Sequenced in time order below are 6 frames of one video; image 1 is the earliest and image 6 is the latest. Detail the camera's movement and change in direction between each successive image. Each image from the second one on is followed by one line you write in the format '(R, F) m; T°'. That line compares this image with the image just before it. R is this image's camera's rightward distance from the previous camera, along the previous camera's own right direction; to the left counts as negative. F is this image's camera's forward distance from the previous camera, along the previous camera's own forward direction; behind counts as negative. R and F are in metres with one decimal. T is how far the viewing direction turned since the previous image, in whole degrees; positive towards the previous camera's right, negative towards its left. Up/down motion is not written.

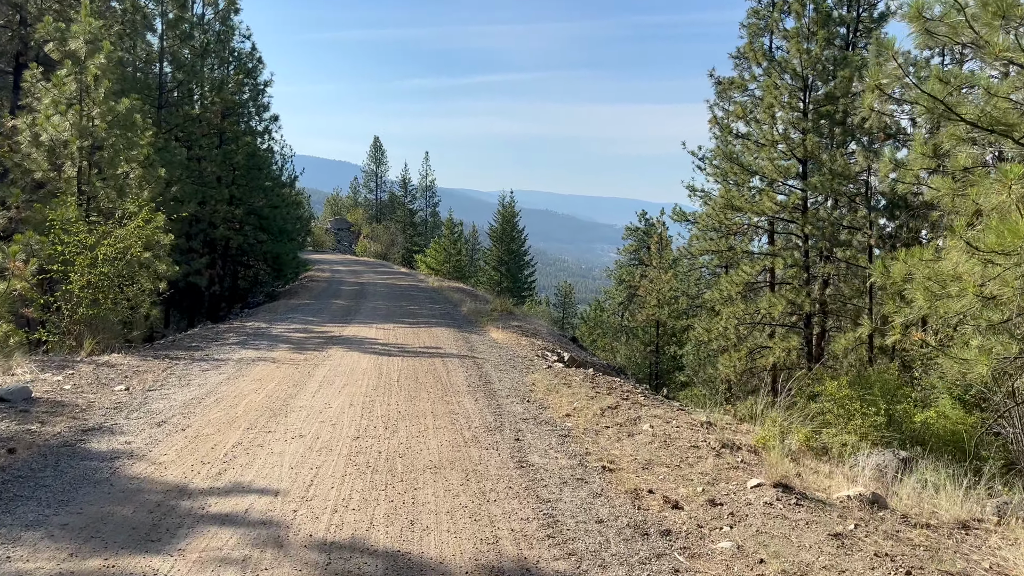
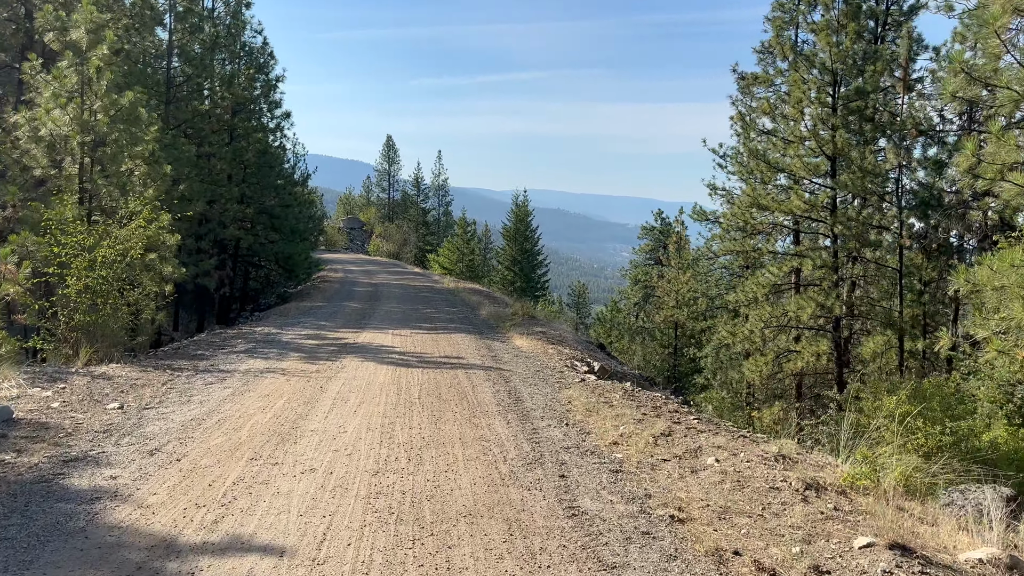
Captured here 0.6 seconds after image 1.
(-0.3, +0.8) m; -1°
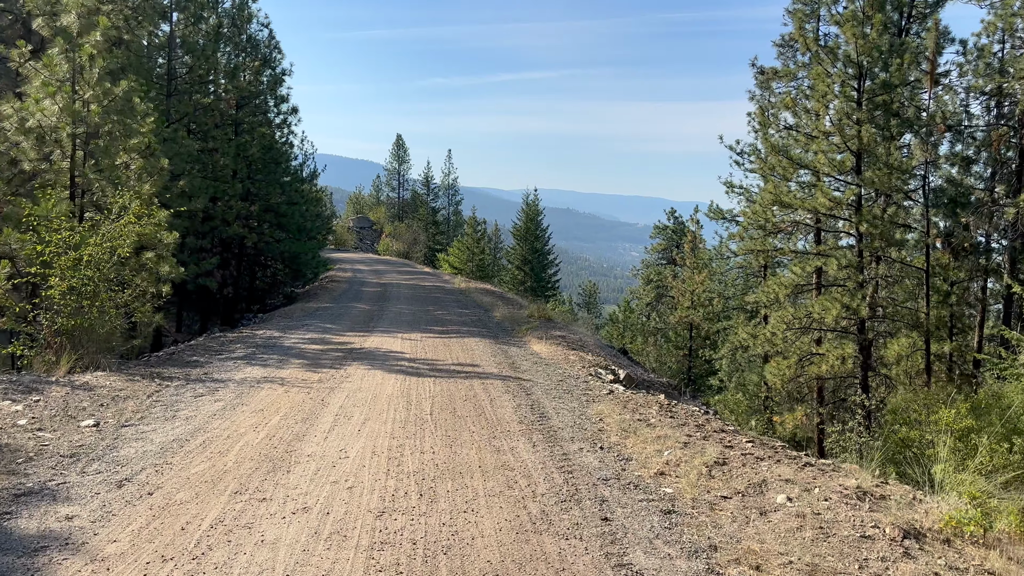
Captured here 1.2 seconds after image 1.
(-0.2, +0.8) m; -1°
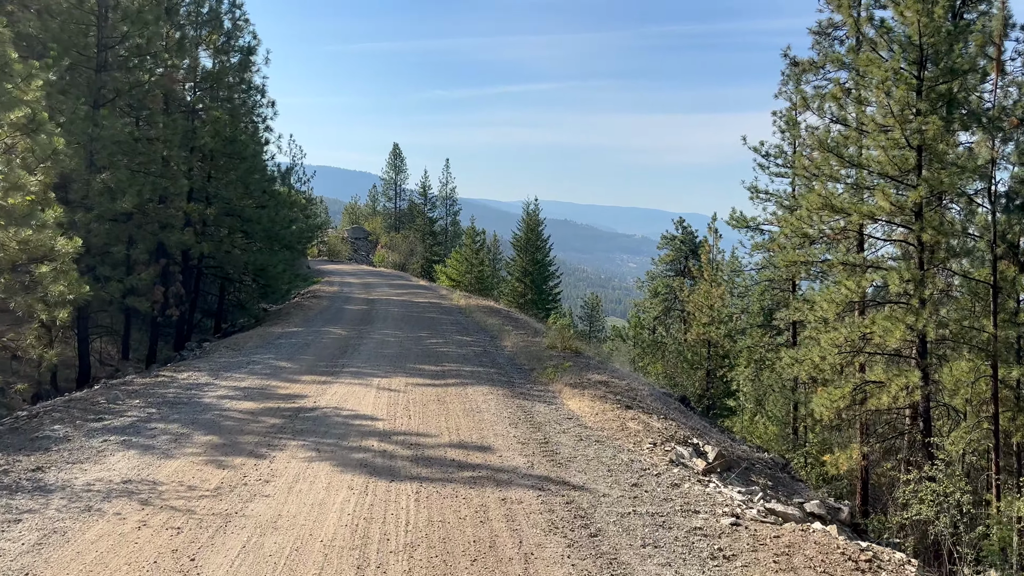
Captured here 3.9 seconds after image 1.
(-0.3, +3.2) m; 0°
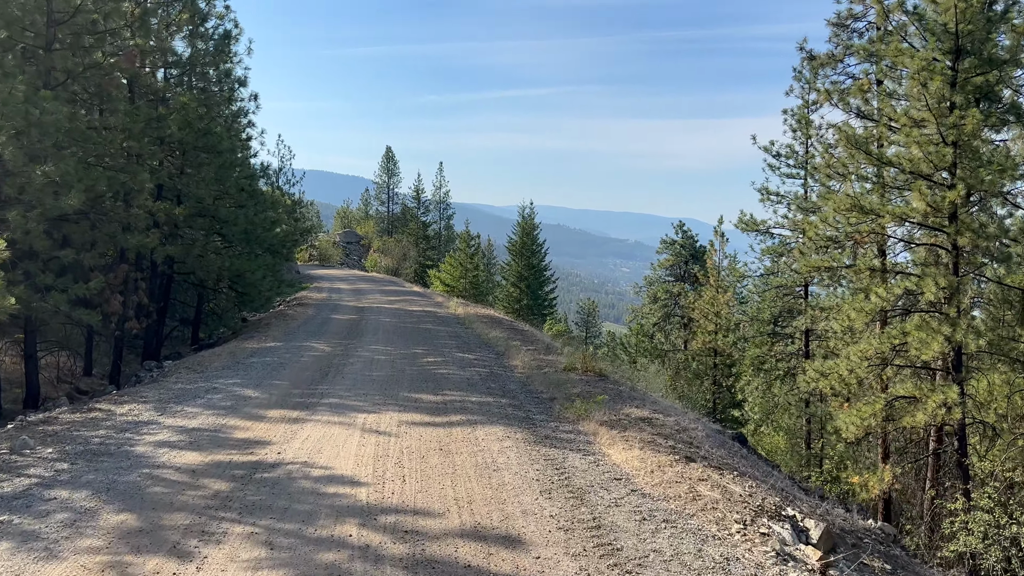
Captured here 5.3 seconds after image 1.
(-0.3, +1.6) m; +1°
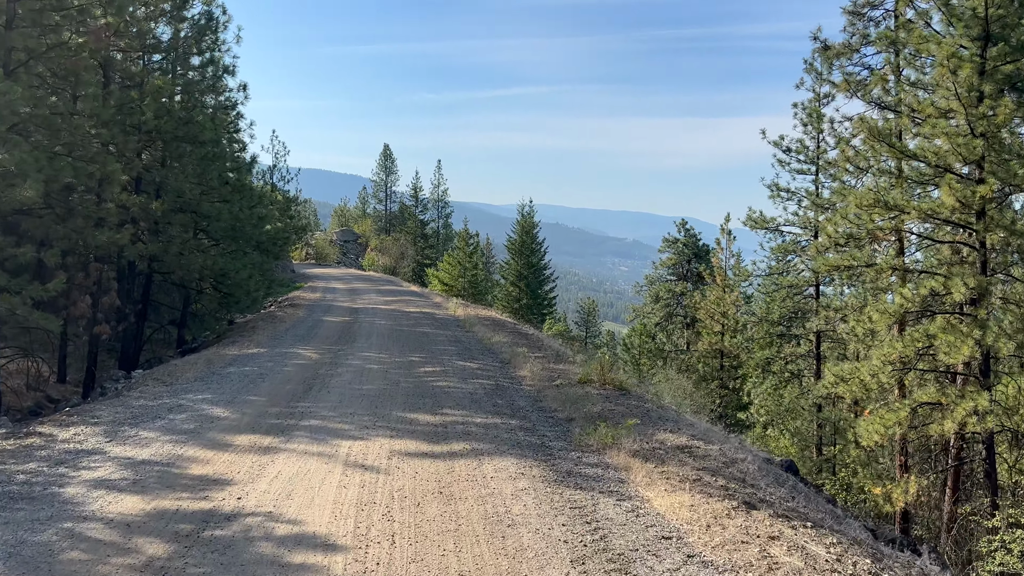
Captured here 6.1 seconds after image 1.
(-0.1, +1.0) m; 0°
